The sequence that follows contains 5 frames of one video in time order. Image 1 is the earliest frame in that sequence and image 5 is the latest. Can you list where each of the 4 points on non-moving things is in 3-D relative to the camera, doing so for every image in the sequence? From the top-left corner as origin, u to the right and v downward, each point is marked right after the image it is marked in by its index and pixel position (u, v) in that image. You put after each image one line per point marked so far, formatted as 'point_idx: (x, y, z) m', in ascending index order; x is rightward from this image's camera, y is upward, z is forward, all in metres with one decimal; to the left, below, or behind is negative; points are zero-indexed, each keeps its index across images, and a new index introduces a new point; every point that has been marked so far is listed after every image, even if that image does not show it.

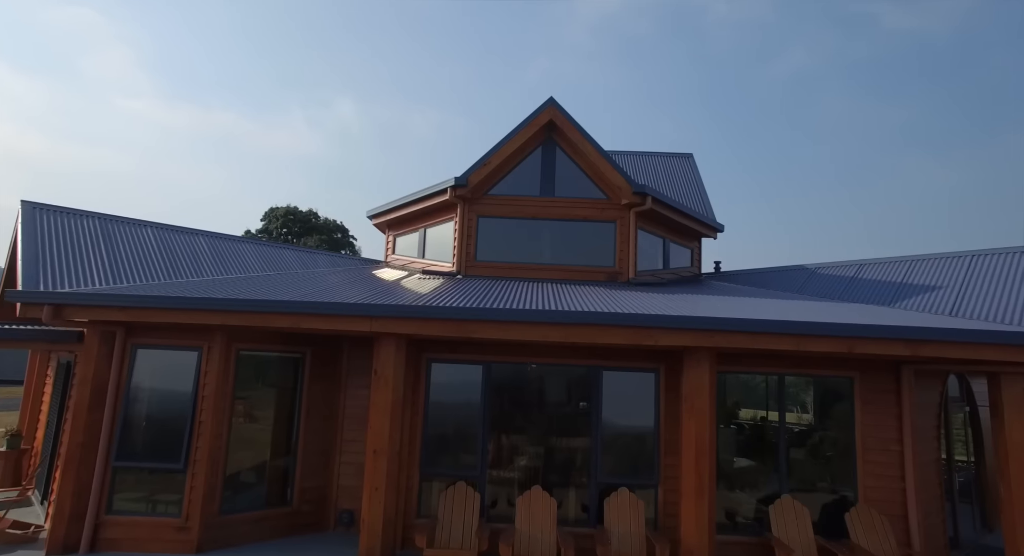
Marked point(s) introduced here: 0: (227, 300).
0: (-3.6, -0.3, +9.0) m
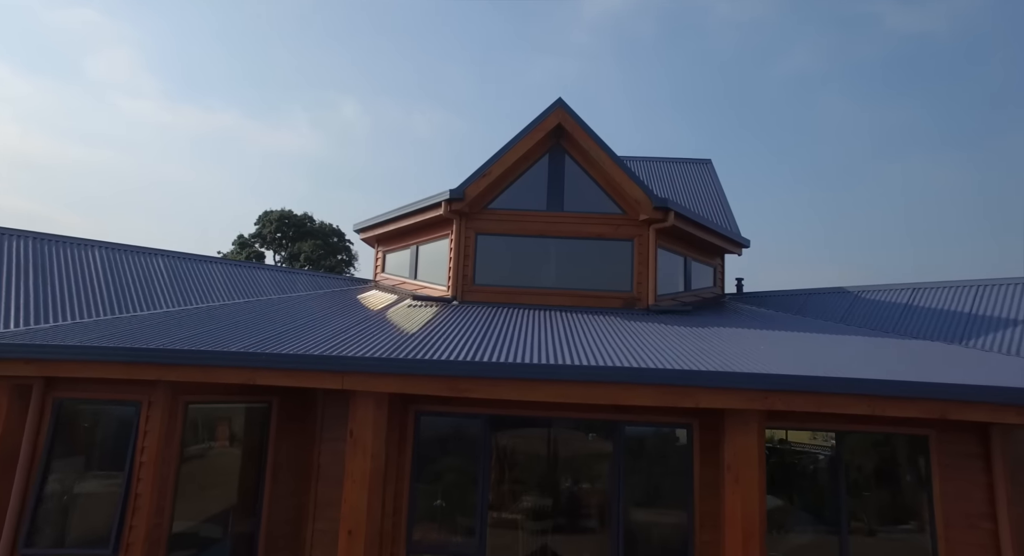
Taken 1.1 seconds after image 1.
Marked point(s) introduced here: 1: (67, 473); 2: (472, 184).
0: (-3.6, -0.8, +7.3) m
1: (-5.1, -2.2, +8.2) m
2: (-0.7, +1.7, +12.5) m
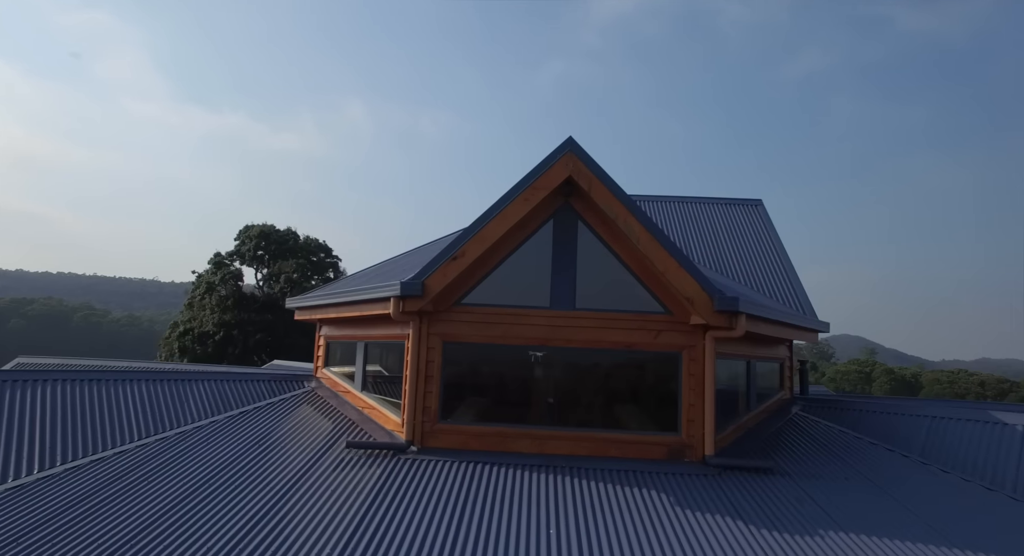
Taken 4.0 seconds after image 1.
0: (-3.8, -2.3, +3.0) m
1: (-5.3, -3.8, +3.8) m
2: (-0.9, +0.1, +8.2) m
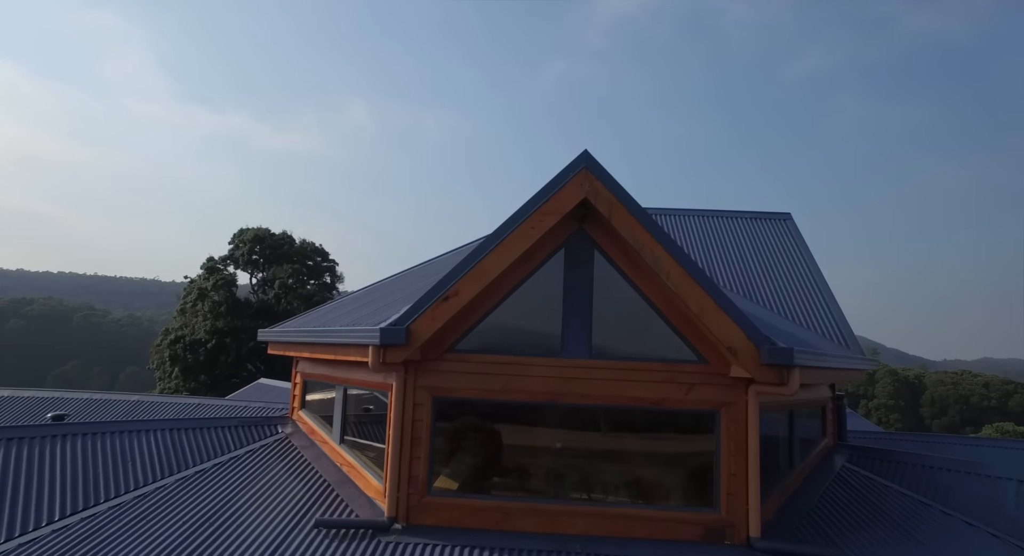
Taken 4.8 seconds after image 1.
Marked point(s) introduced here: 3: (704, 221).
0: (-3.7, -2.8, +1.5) m
1: (-5.3, -4.2, +2.4) m
2: (-0.9, -0.4, +6.8) m
3: (+3.5, +1.0, +12.8) m
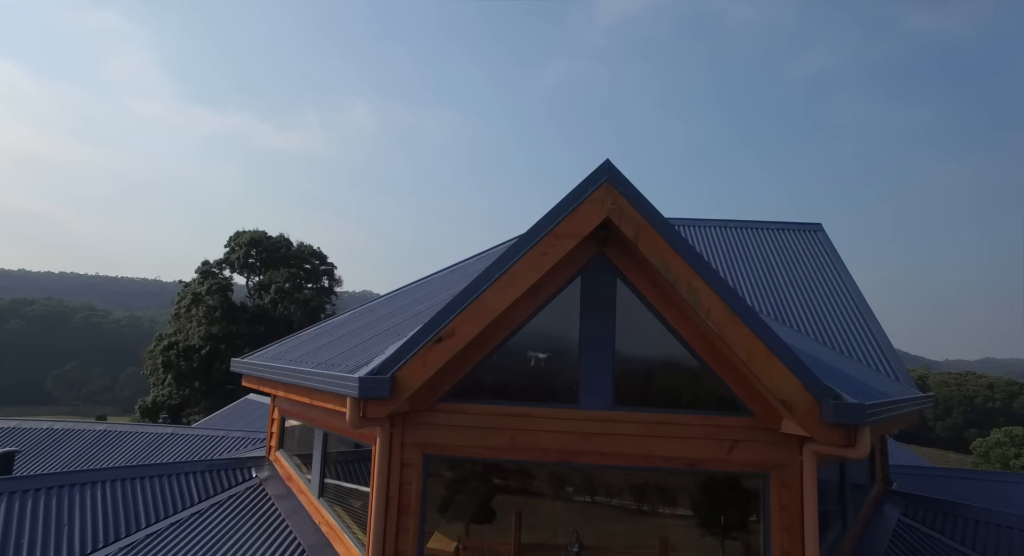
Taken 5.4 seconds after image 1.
0: (-3.7, -3.1, +0.4) m
1: (-5.2, -4.5, +1.2) m
2: (-0.8, -0.6, +5.6) m
3: (+3.6, +0.7, +11.6) m
